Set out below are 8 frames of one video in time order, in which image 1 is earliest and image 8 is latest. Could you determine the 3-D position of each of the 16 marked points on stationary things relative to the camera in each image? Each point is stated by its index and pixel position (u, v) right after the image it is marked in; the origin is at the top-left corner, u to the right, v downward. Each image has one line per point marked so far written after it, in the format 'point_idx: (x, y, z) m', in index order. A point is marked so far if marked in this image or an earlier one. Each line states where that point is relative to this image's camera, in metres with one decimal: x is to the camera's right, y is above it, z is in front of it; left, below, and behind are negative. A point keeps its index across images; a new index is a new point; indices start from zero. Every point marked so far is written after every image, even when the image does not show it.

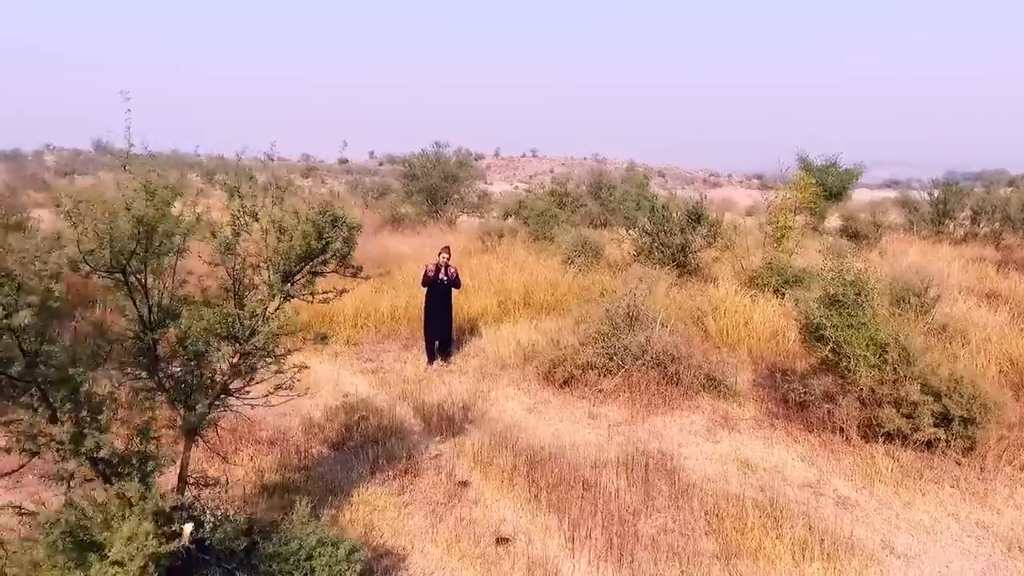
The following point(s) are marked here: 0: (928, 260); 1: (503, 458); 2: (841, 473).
0: (+5.5, +0.4, +9.6) m
1: (0.0, -0.9, +3.9) m
2: (+1.7, -1.0, +3.8) m
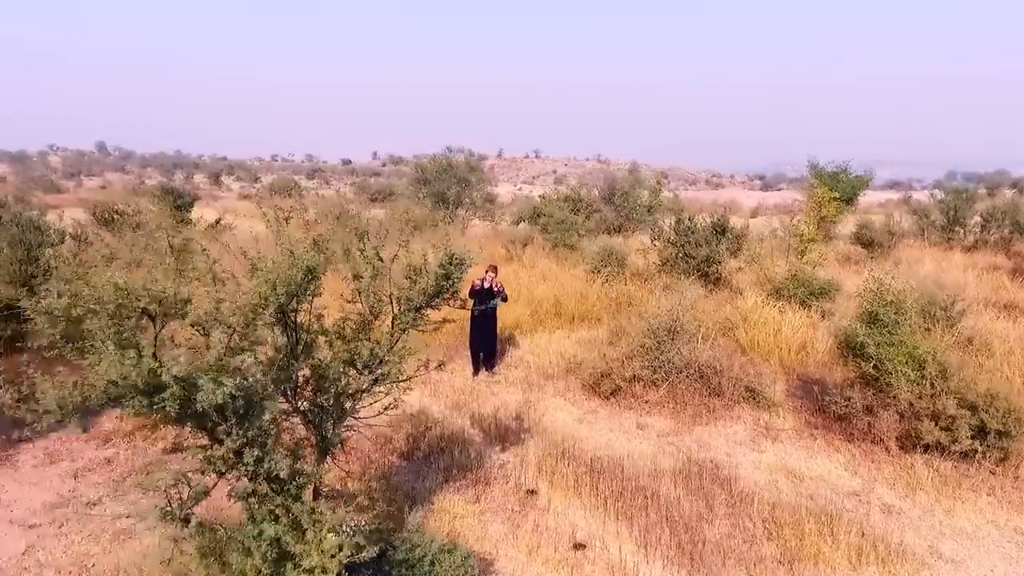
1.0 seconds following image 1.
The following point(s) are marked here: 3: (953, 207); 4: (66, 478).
0: (+5.8, +0.2, +9.8) m
1: (+0.3, -1.0, +4.2) m
2: (+2.1, -1.1, +4.1) m
3: (+8.7, +1.6, +14.4) m
4: (-2.5, -1.1, +4.0) m
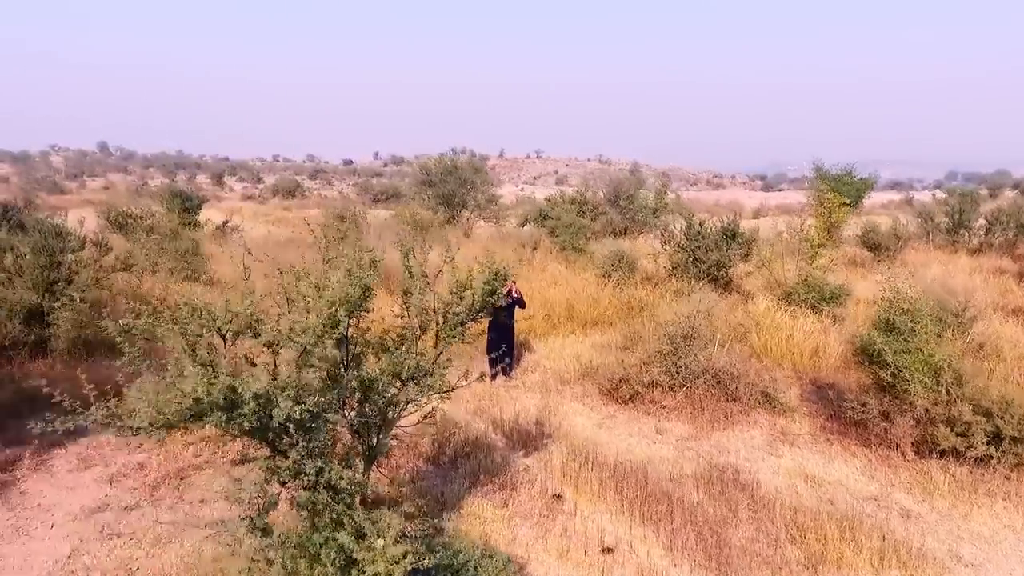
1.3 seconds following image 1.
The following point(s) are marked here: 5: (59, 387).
0: (+6.0, +0.2, +9.9) m
1: (+0.5, -1.1, +4.3) m
2: (+2.2, -1.1, +4.1) m
3: (+8.9, +1.5, +14.5) m
4: (-2.3, -1.1, +4.1) m
5: (-3.6, -0.8, +5.7) m
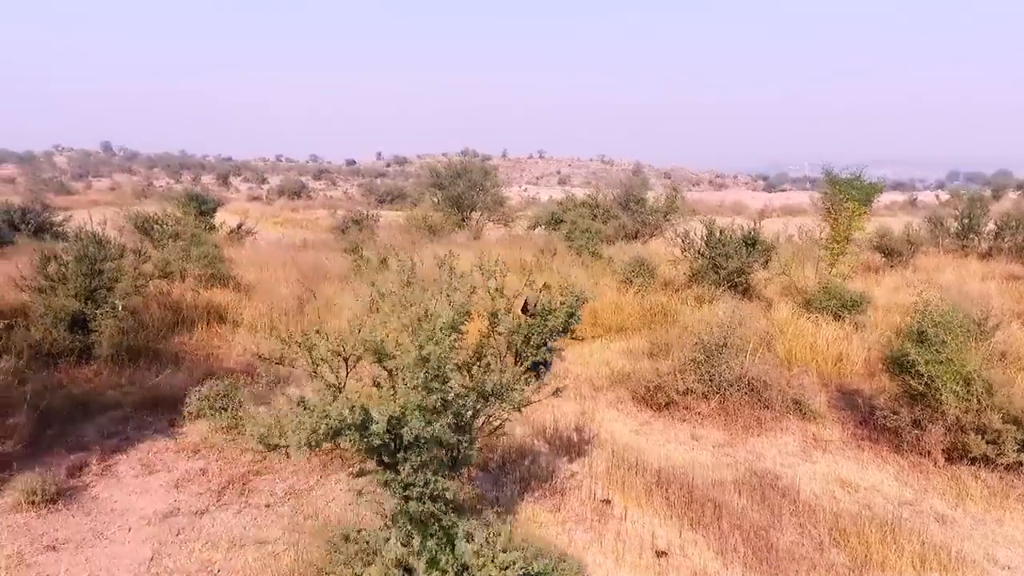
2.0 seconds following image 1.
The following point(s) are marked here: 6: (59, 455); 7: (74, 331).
0: (+6.3, +0.1, +10.1) m
1: (+0.7, -1.2, +4.4) m
2: (+2.5, -1.2, +4.3) m
3: (+9.2, +1.5, +14.6) m
4: (-2.0, -1.2, +4.3) m
5: (-3.3, -0.8, +5.9) m
6: (-2.9, -1.1, +4.7) m
7: (-4.1, -0.4, +6.8) m
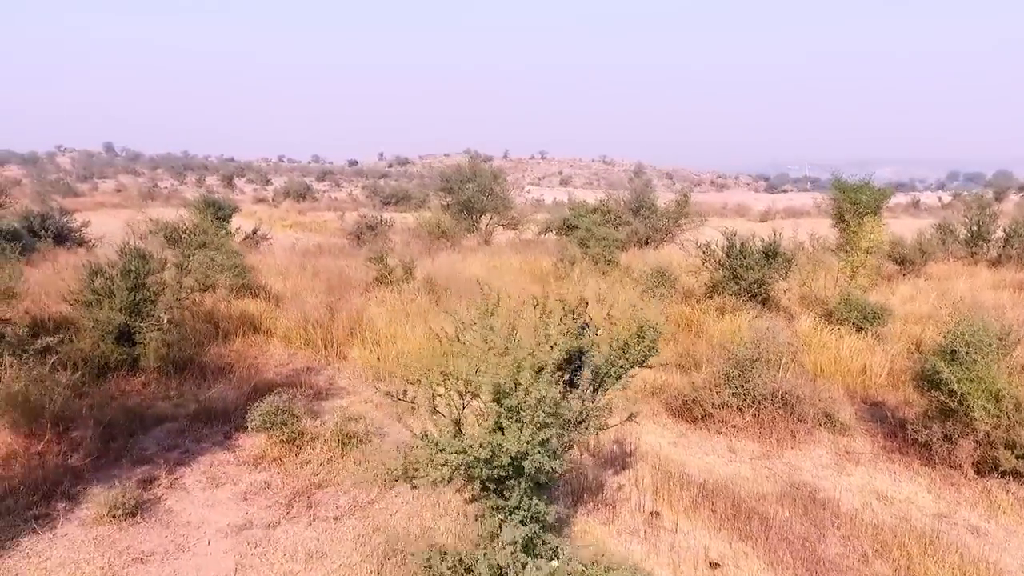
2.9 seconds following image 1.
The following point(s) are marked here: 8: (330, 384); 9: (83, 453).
0: (+6.6, 0.0, +10.3) m
1: (+1.1, -1.3, +4.6) m
2: (+2.8, -1.3, +4.5) m
3: (+9.5, +1.4, +14.9) m
4: (-1.7, -1.3, +4.5) m
5: (-2.9, -1.0, +6.1) m
6: (-2.6, -1.2, +4.9) m
7: (-3.7, -0.5, +7.0) m
8: (-1.7, -0.9, +6.9) m
9: (-3.0, -1.1, +5.0) m
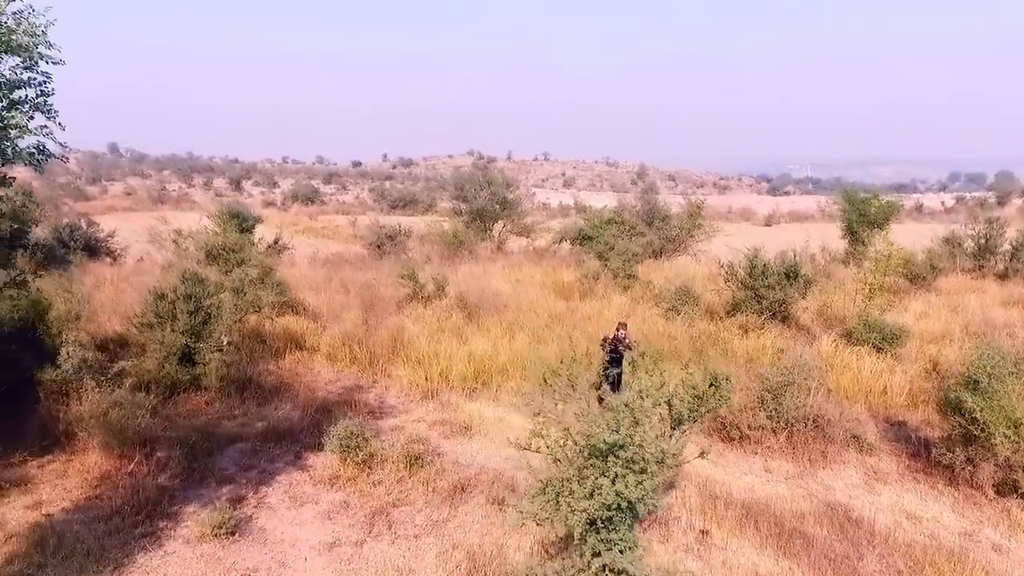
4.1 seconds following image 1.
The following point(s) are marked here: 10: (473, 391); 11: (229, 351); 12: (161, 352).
0: (+7.0, -0.3, +10.7) m
1: (+1.5, -1.5, +5.1) m
2: (+3.2, -1.6, +5.0) m
3: (+9.9, +1.1, +15.3) m
4: (-1.3, -1.6, +4.9) m
5: (-2.5, -1.2, +6.5) m
6: (-2.2, -1.5, +5.3) m
7: (-3.3, -0.8, +7.4) m
8: (-1.3, -1.2, +7.3) m
9: (-2.6, -1.4, +5.5) m
10: (-0.4, -1.1, +7.7) m
11: (-3.0, -0.7, +7.7) m
12: (-3.5, -0.6, +7.2) m
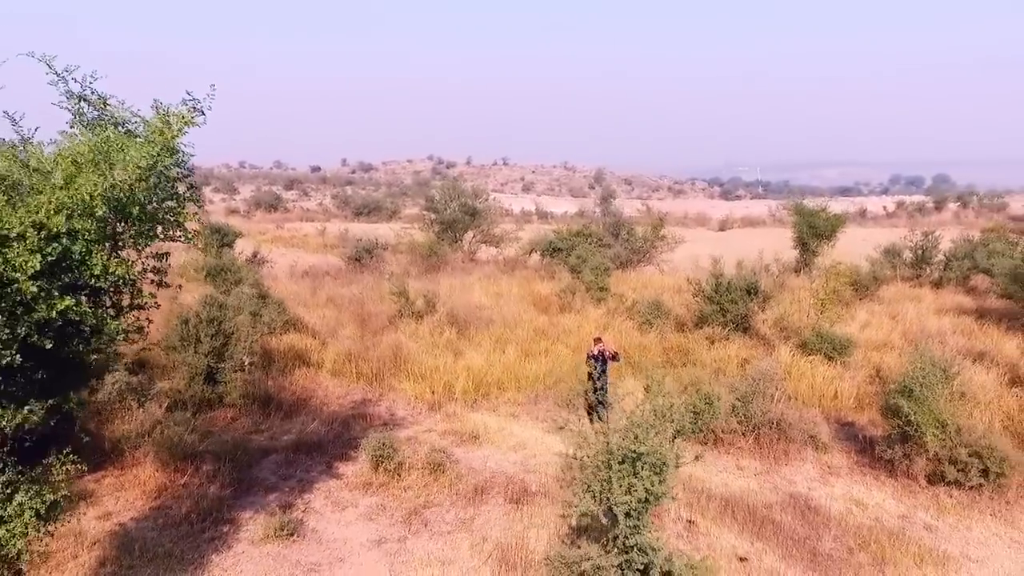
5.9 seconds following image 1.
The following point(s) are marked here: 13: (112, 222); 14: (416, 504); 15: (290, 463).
0: (+6.8, -0.4, +12.0) m
1: (+1.6, -1.8, +6.0) m
2: (+3.4, -1.8, +6.0) m
3: (+9.4, +1.0, +16.7) m
4: (-1.2, -1.8, +5.7) m
5: (-2.5, -1.5, +7.2) m
6: (-2.1, -1.7, +6.1) m
7: (-3.4, -1.0, +8.0) m
8: (-1.3, -1.4, +8.1) m
9: (-2.5, -1.7, +6.1) m
10: (-0.5, -1.3, +8.5) m
11: (-3.0, -0.9, +8.4) m
12: (-3.5, -0.9, +7.9) m
13: (-1.8, +0.3, +3.3) m
14: (-0.8, -1.8, +5.9) m
15: (-2.1, -1.6, +6.7) m
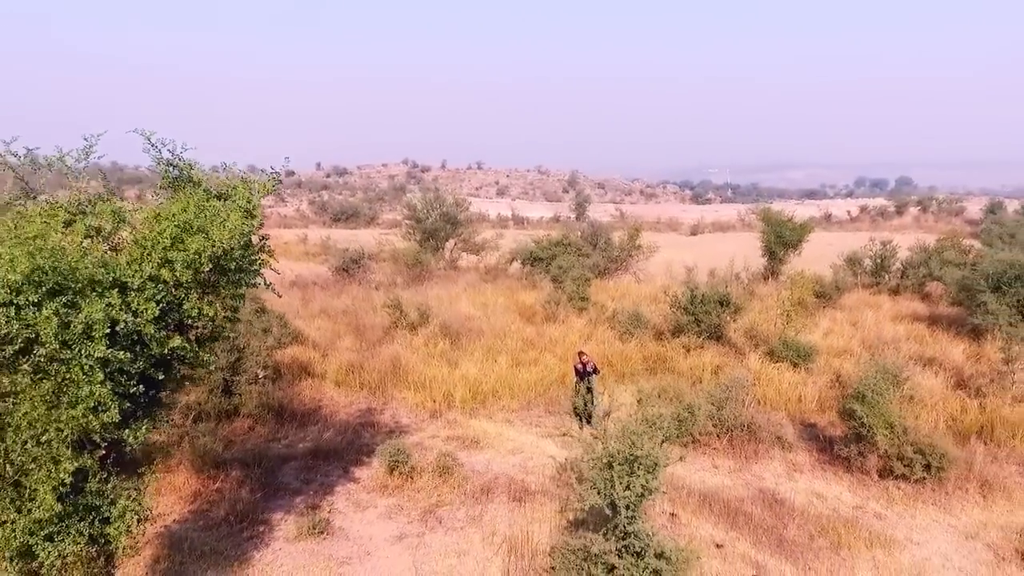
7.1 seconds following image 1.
0: (+6.5, -0.6, +12.9) m
1: (+1.6, -2.0, +6.8) m
2: (+3.4, -2.0, +6.8) m
3: (+9.0, +0.8, +17.8) m
4: (-1.1, -2.0, +6.4) m
5: (-2.5, -1.7, +7.8) m
6: (-2.1, -1.9, +6.7) m
7: (-3.4, -1.3, +8.6) m
8: (-1.4, -1.6, +8.8) m
9: (-2.4, -1.9, +6.8) m
10: (-0.5, -1.5, +9.2) m
11: (-3.1, -1.2, +9.0) m
12: (-3.5, -1.1, +8.5) m
13: (-1.7, +0.1, +4.0) m
14: (-0.7, -2.0, +6.6) m
15: (-2.1, -1.8, +7.4) m
